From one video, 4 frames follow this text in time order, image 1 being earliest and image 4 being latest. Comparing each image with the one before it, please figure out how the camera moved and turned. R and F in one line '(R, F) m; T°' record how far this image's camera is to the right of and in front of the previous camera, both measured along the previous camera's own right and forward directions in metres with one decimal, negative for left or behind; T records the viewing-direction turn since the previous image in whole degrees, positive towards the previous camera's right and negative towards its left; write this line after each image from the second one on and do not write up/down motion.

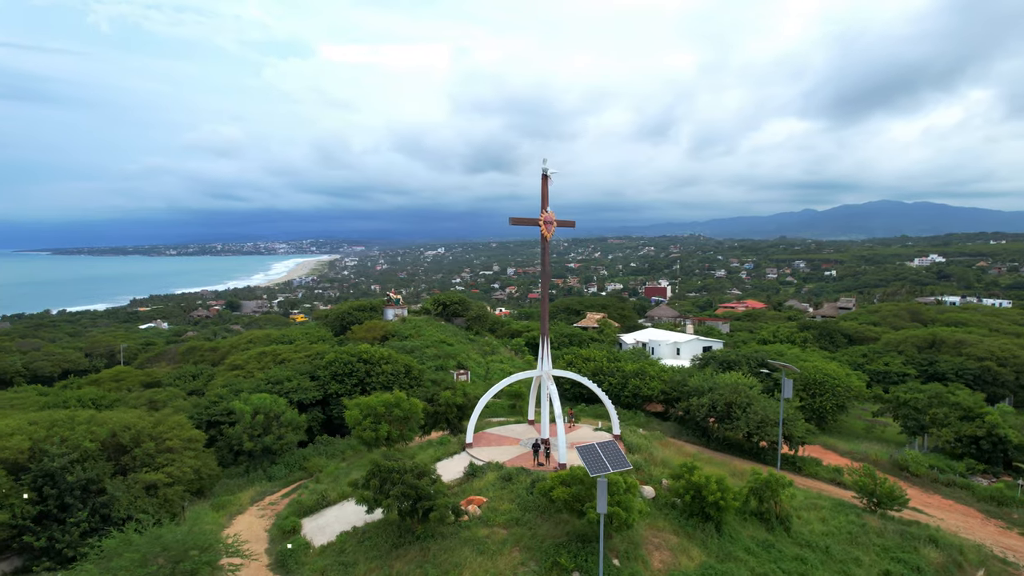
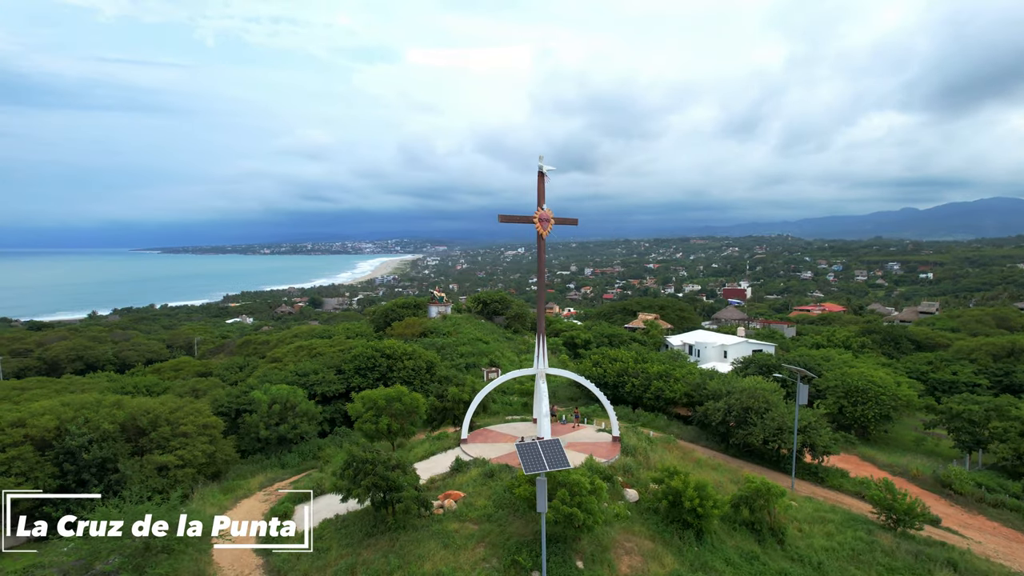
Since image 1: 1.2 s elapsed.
(+2.5, +0.1) m; -7°
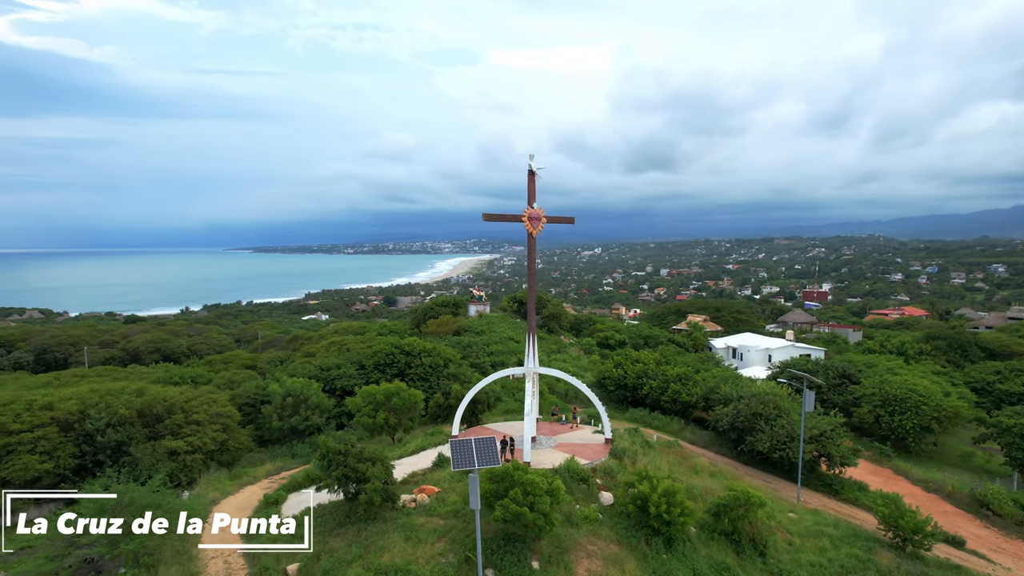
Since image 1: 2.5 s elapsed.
(+2.5, +0.1) m; -7°
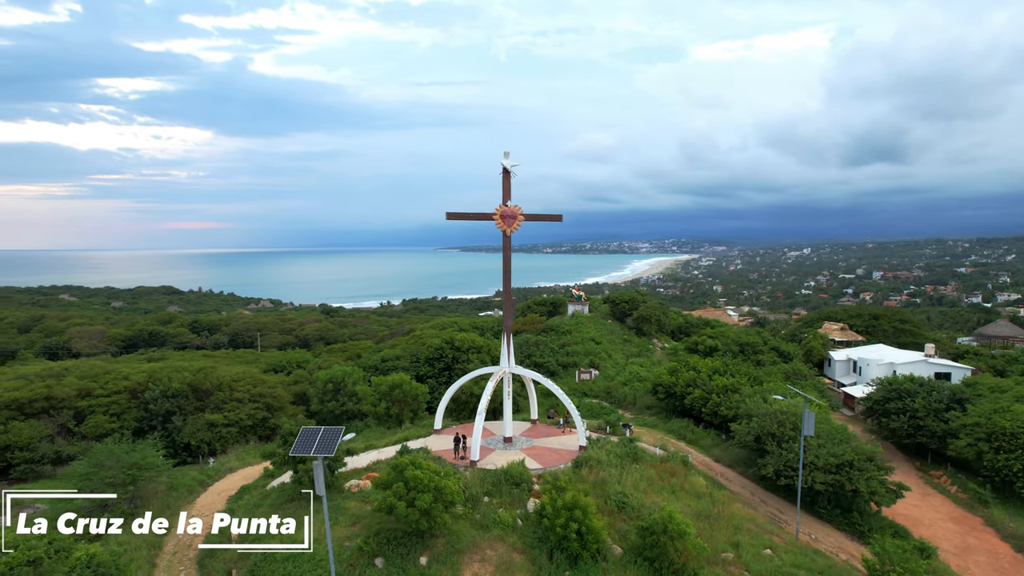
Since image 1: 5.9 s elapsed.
(+6.2, +1.2) m; -18°
